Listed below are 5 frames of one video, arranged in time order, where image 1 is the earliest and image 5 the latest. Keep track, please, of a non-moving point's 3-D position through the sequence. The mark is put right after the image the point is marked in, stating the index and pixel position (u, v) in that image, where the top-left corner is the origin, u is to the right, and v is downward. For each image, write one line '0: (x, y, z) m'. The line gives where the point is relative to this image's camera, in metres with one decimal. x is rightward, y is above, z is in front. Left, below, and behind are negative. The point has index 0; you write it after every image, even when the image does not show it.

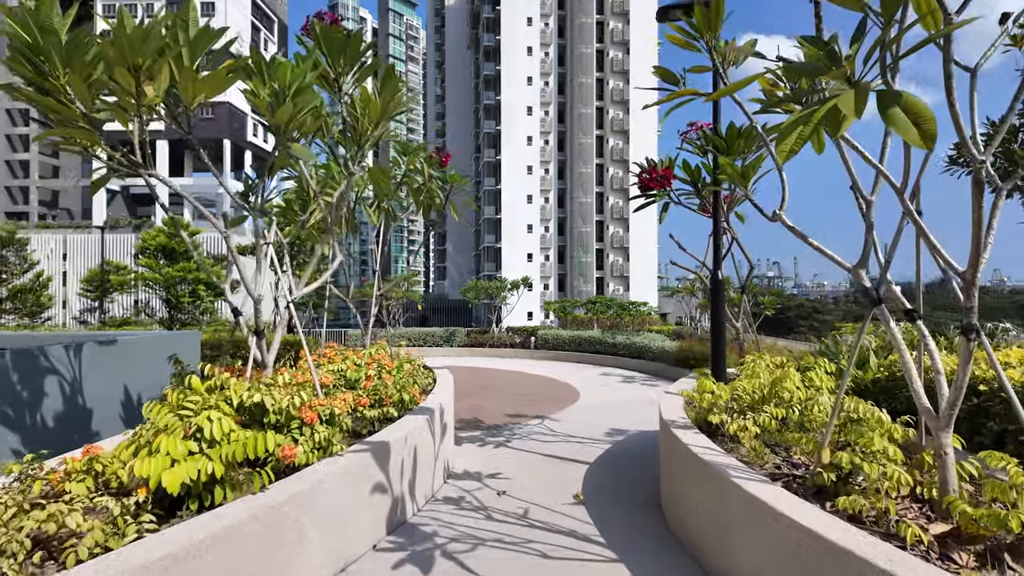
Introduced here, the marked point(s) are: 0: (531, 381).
0: (+0.4, -2.1, +13.8) m
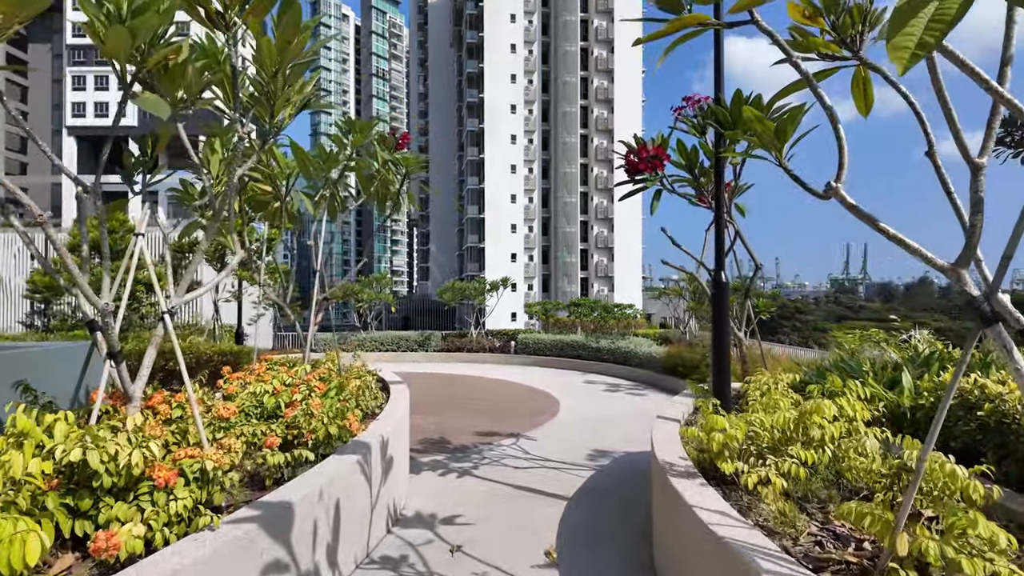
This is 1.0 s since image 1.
0: (-0.1, -2.2, +12.8) m
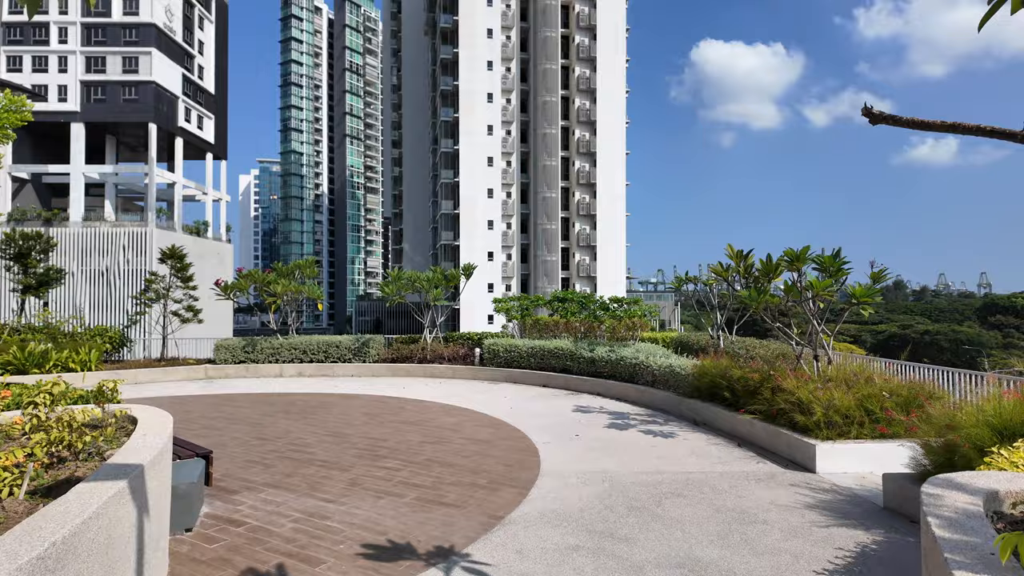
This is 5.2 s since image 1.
0: (-0.7, -1.9, +8.4) m
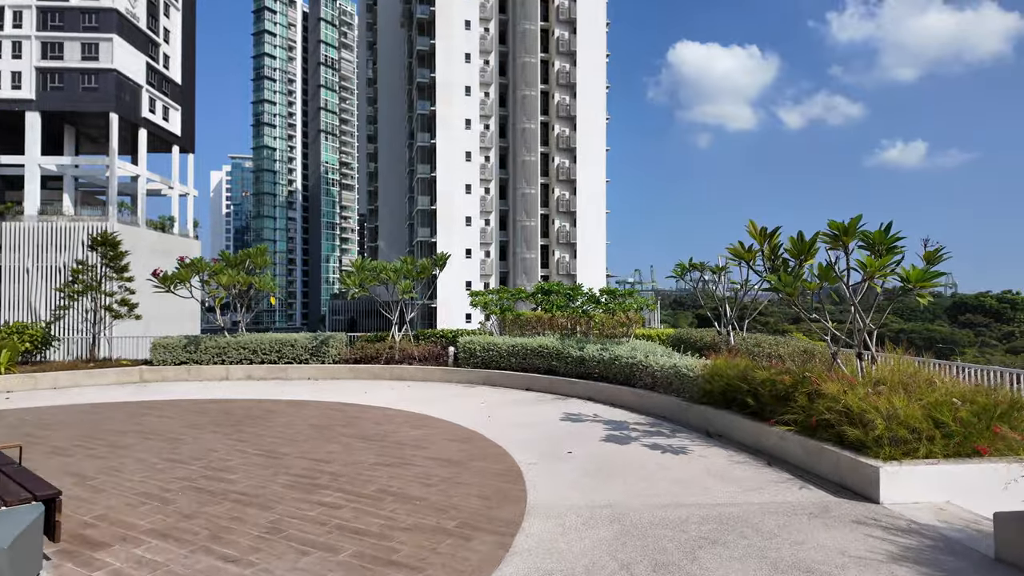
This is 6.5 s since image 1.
0: (-1.0, -1.7, +6.9) m
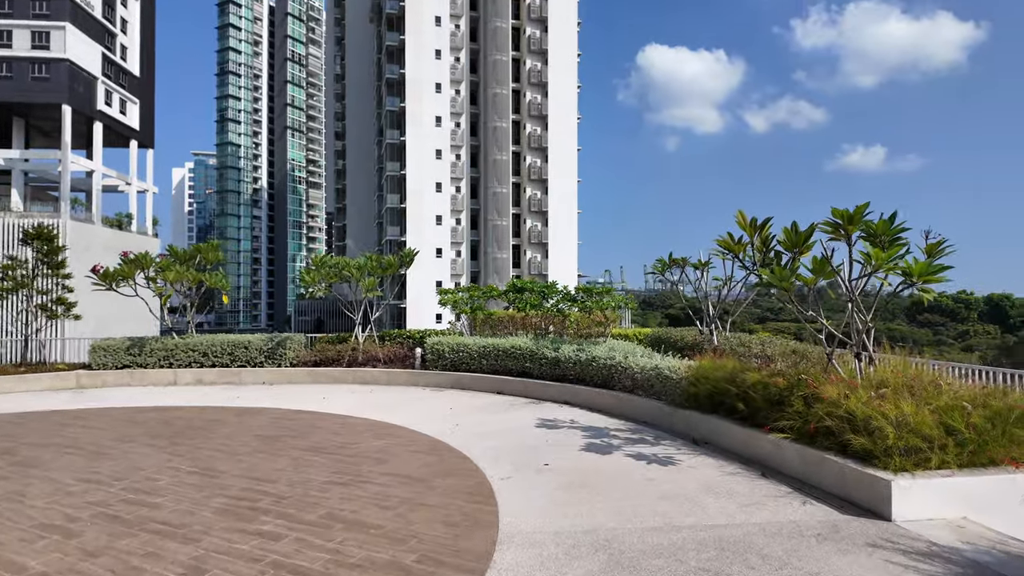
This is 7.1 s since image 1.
0: (-1.3, -1.7, +6.3) m
